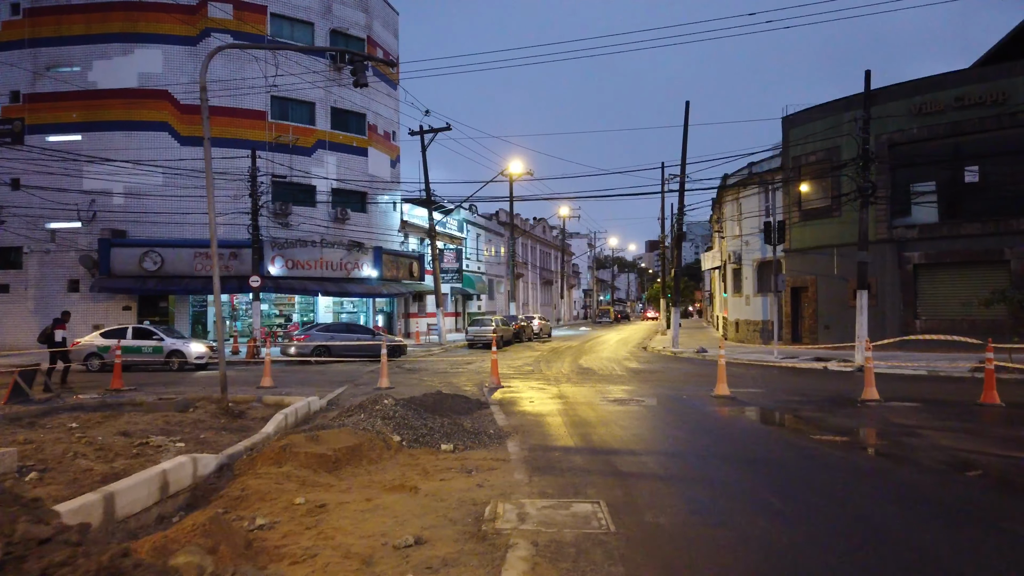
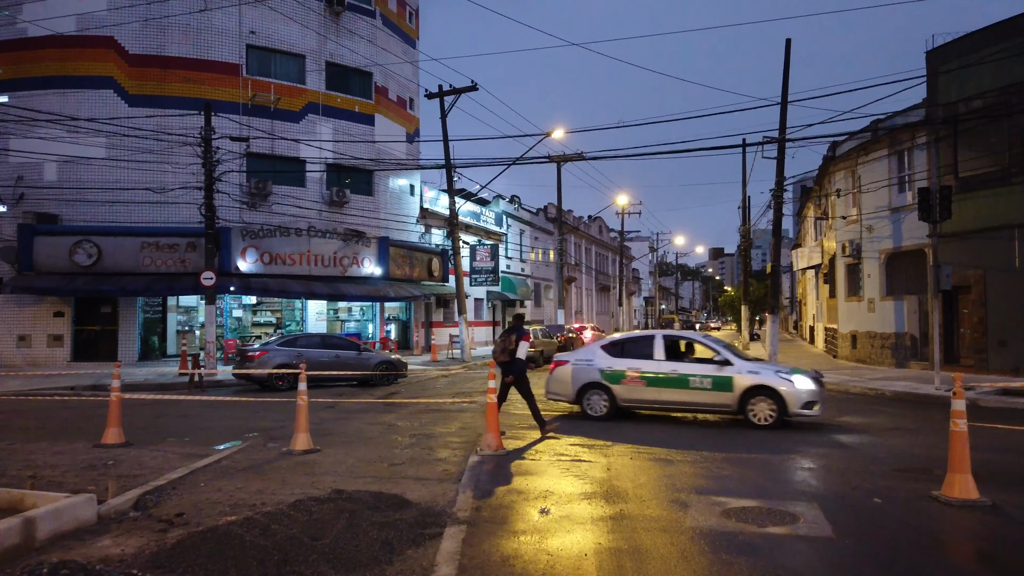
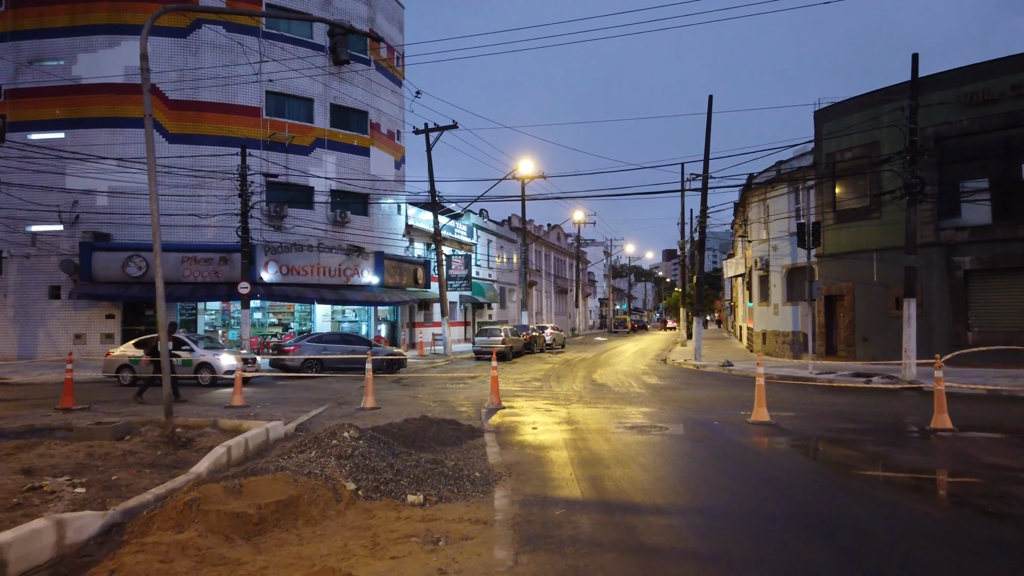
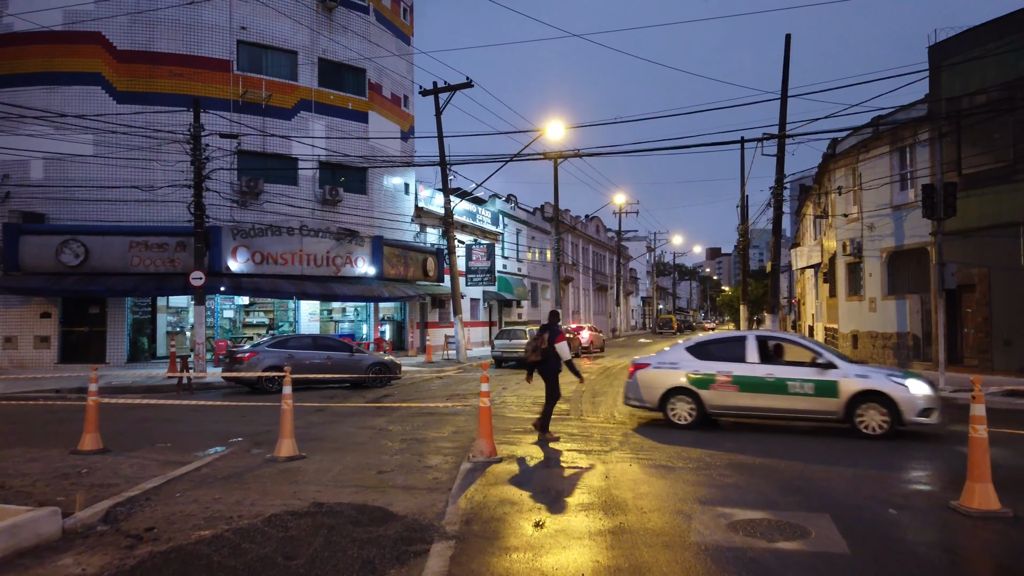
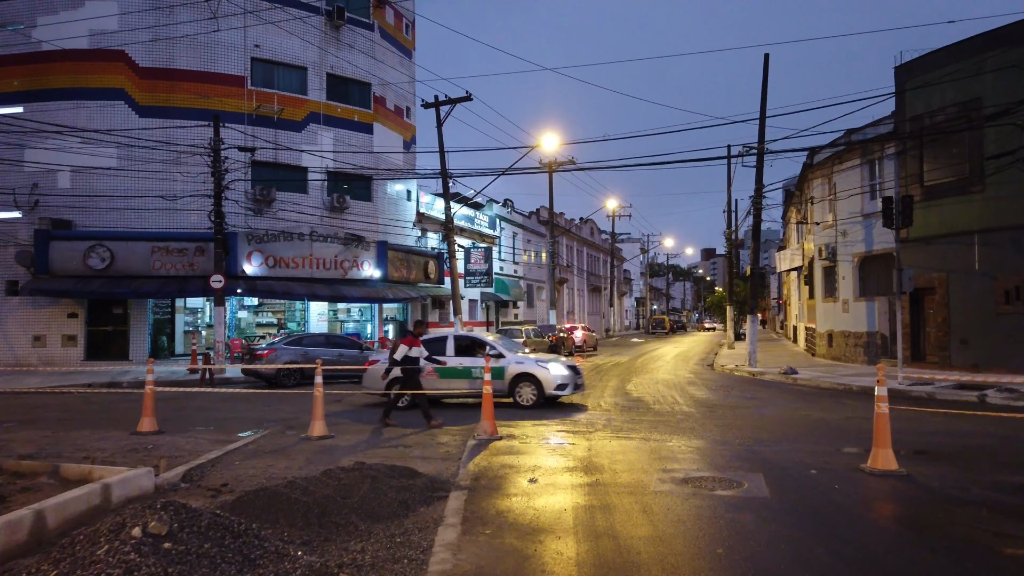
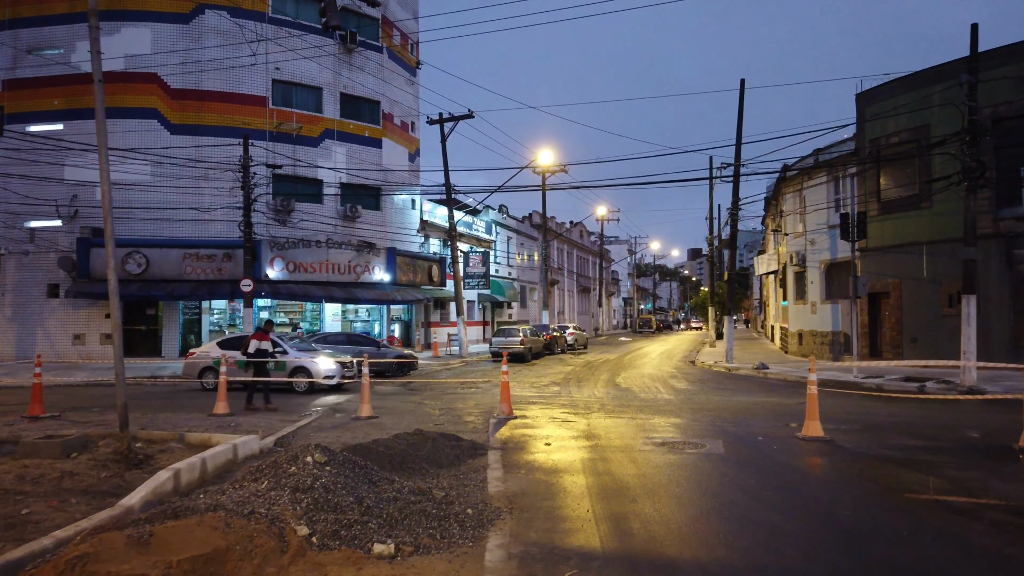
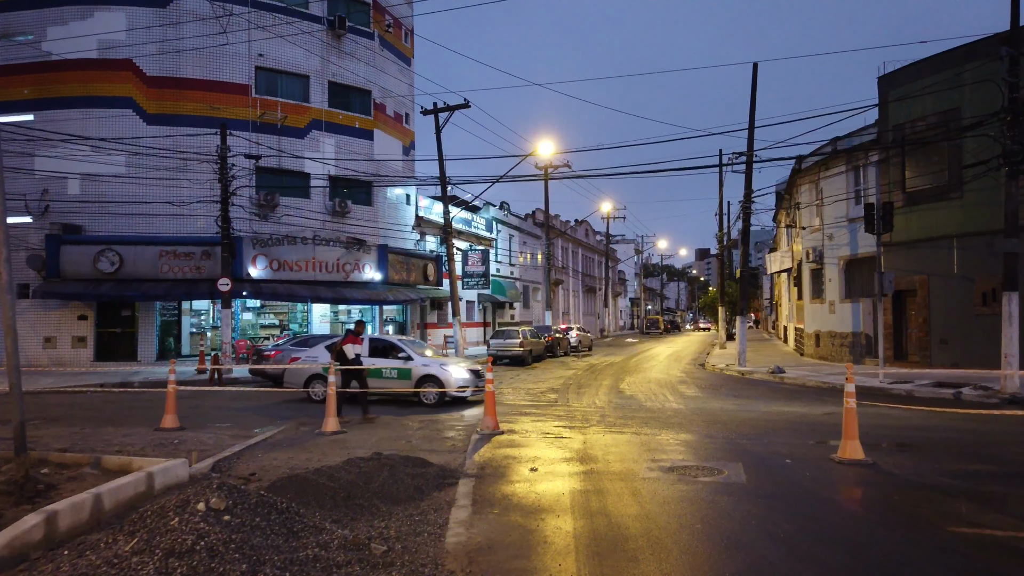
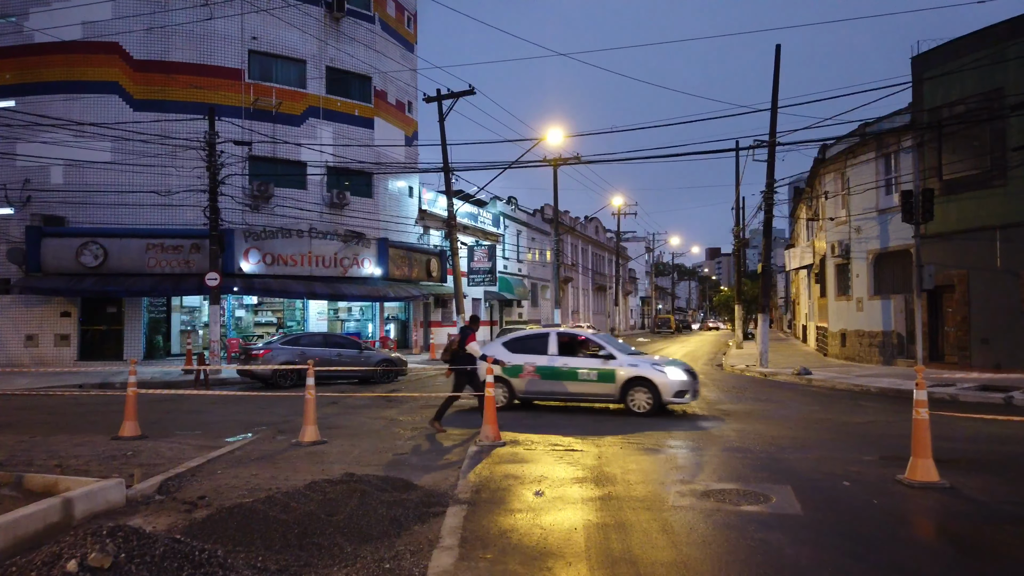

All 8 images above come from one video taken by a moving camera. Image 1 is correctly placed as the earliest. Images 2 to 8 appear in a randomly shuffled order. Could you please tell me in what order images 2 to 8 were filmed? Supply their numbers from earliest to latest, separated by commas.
3, 6, 7, 5, 8, 2, 4
